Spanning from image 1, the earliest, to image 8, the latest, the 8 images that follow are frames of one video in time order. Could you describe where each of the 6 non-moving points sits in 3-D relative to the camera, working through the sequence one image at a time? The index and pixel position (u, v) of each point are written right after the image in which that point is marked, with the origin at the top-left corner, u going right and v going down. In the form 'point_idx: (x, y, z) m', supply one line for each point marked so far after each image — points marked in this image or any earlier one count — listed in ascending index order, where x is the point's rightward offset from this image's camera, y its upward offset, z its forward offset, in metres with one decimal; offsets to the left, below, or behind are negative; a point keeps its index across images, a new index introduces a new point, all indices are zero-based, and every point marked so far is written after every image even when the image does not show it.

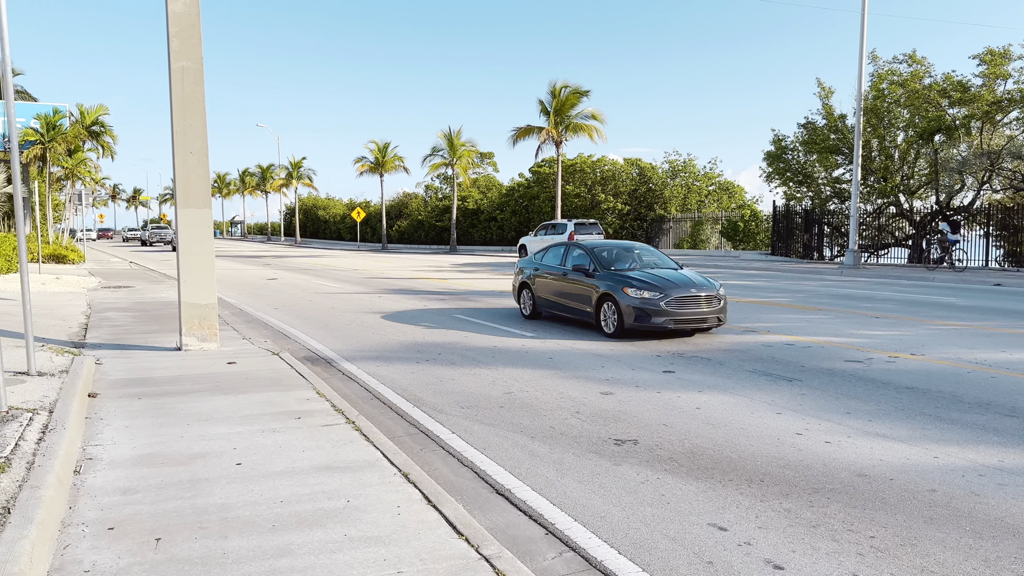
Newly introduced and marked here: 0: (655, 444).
0: (+1.0, -1.1, +5.7) m
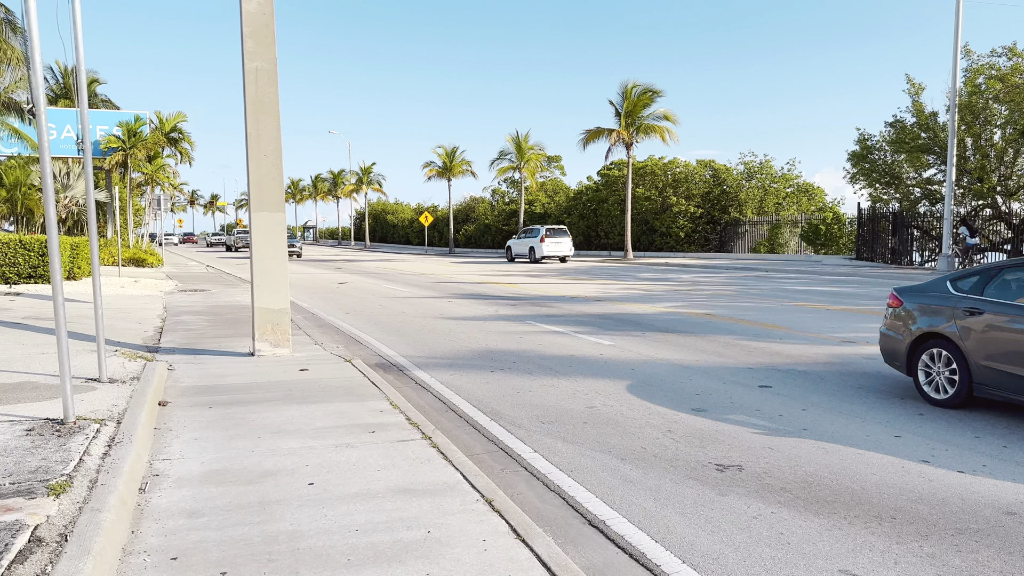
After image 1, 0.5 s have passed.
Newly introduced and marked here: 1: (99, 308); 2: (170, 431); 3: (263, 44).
0: (+1.6, -1.2, +5.1) m
1: (-3.6, -0.2, +7.0) m
2: (-2.5, -1.0, +5.8) m
3: (-2.9, +2.8, +9.4) m
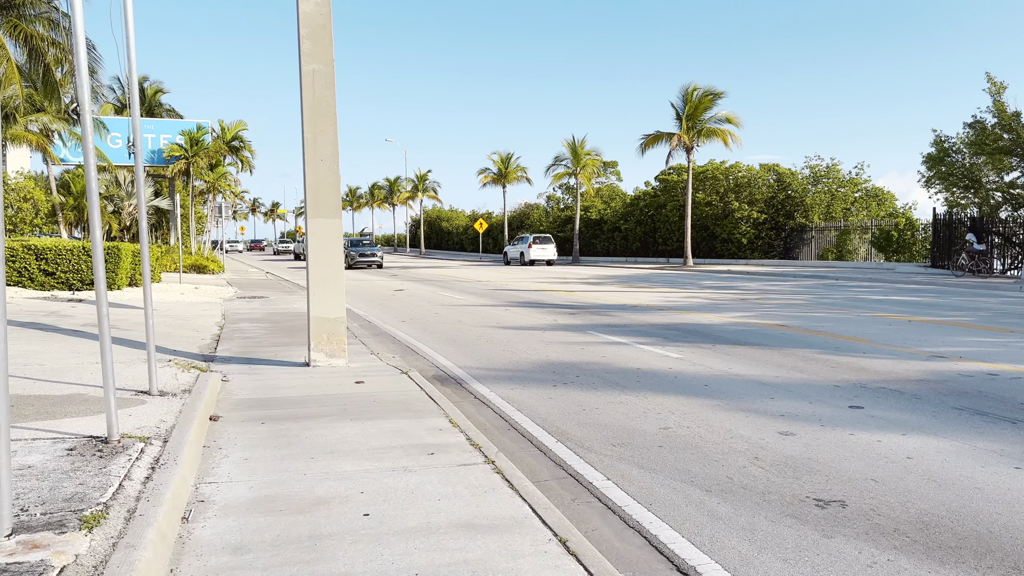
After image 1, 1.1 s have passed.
0: (+2.0, -1.2, +4.5) m
1: (-3.0, -0.3, +6.8) m
2: (-2.0, -1.1, +5.5) m
3: (-2.2, +2.8, +9.2) m
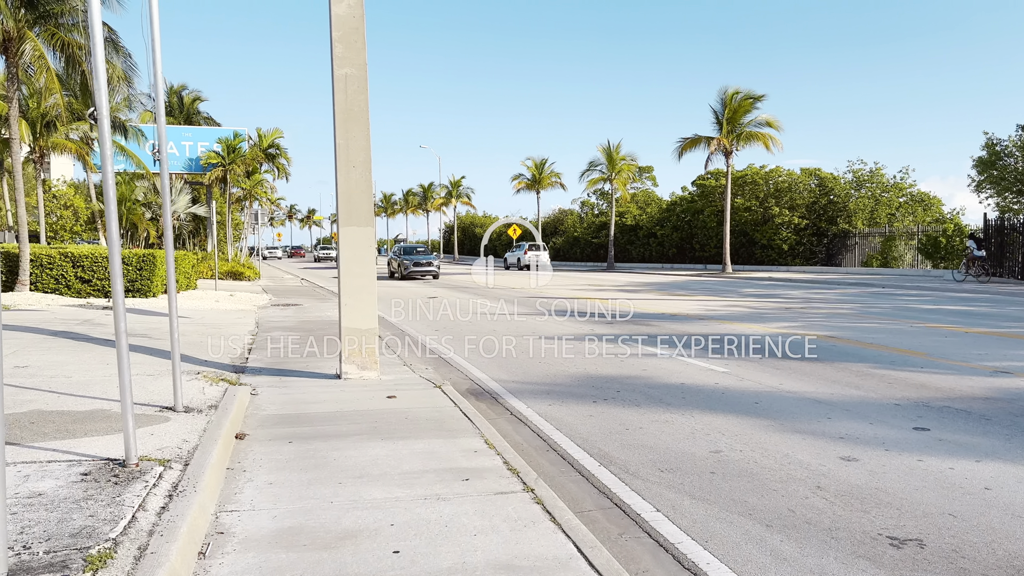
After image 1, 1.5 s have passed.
0: (+2.2, -1.3, +4.1) m
1: (-2.7, -0.4, +6.5) m
2: (-1.7, -1.2, +5.2) m
3: (-1.8, +2.6, +8.9) m
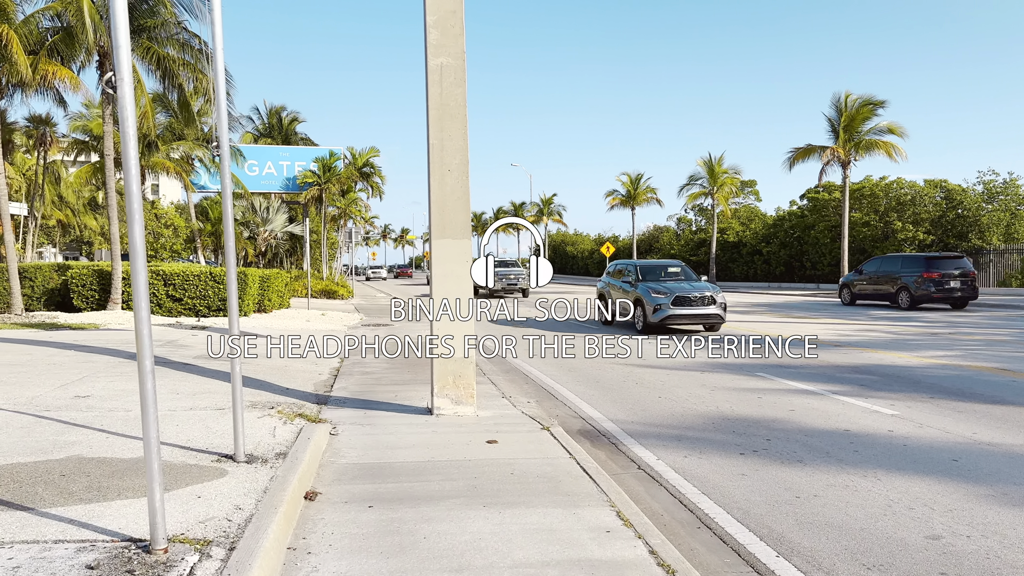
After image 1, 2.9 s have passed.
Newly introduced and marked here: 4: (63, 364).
0: (+2.8, -1.4, +2.4) m
1: (-1.8, -0.5, +5.4) m
2: (-1.0, -1.3, +4.0) m
3: (-0.6, +2.4, +7.7) m
4: (-5.5, -1.0, +9.9) m
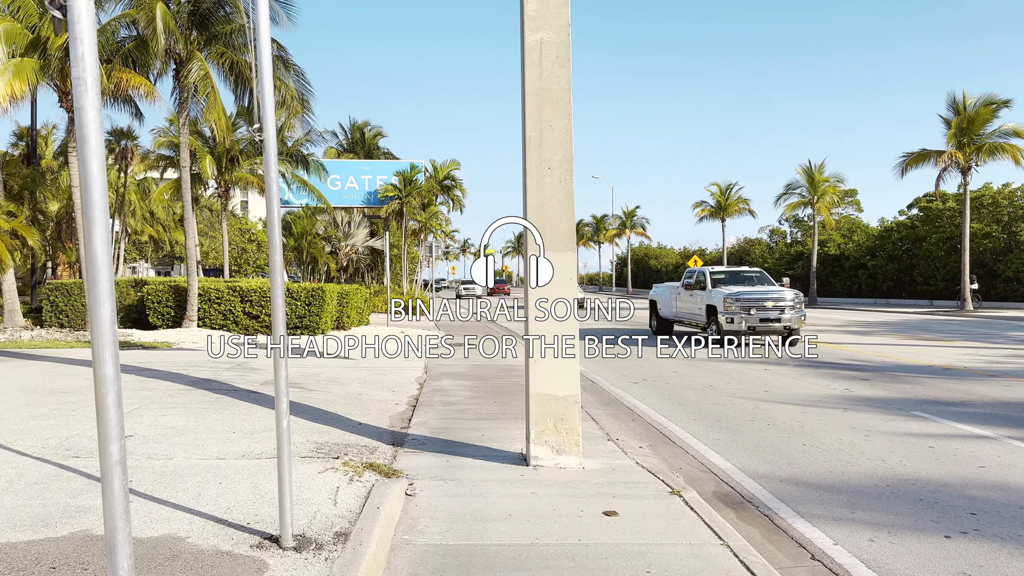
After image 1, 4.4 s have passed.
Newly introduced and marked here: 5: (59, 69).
0: (+3.2, -1.5, +0.7) m
1: (-1.2, -0.6, +4.2) m
2: (-0.5, -1.4, +2.6) m
3: (+0.3, +2.2, +6.4) m
4: (-4.4, -1.2, +8.9) m
5: (-8.6, +4.2, +15.3) m
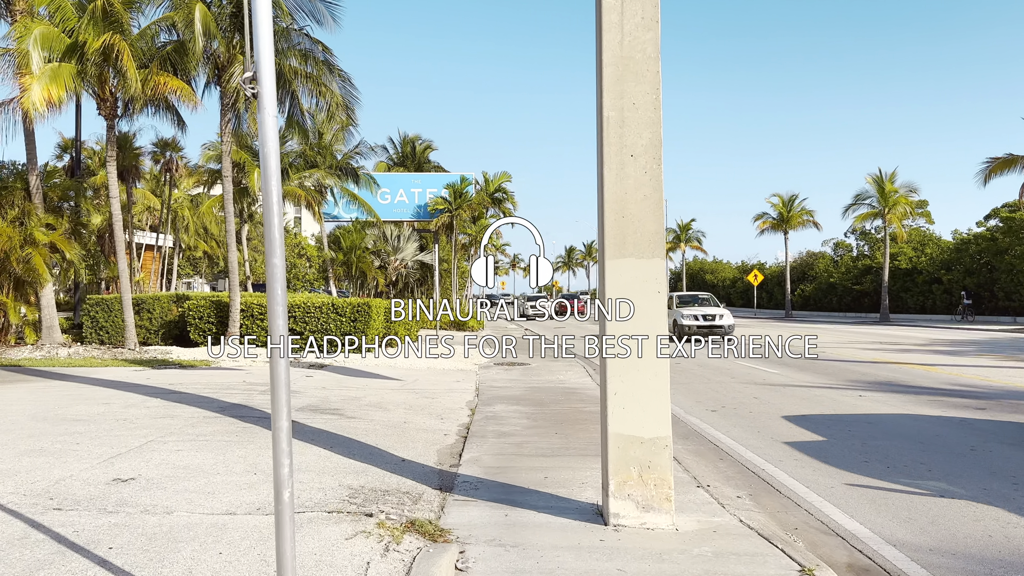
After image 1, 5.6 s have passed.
0: (+3.3, -1.5, -0.7) m
1: (-0.8, -0.7, +3.0) m
2: (-0.2, -1.5, +1.4) m
3: (+0.8, +2.1, +5.2) m
4: (-3.7, -1.3, +8.0) m
5: (-7.6, +3.9, +14.7) m
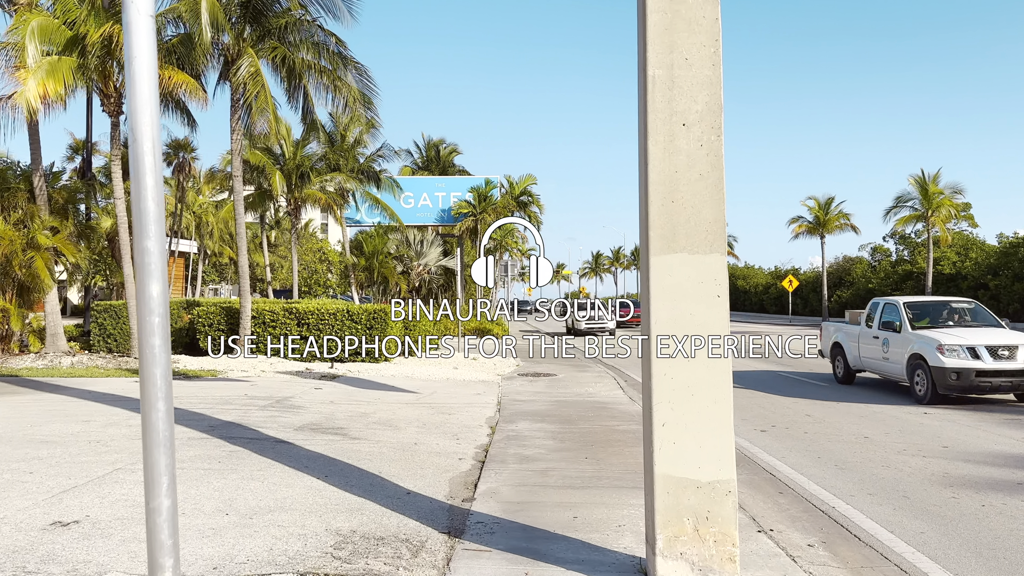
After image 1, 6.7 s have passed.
0: (+3.2, -1.5, -1.9) m
1: (-0.8, -0.7, +2.0) m
2: (-0.2, -1.4, +0.4) m
3: (+0.9, +2.1, +4.2) m
4: (-3.5, -1.4, +7.0) m
5: (-7.1, +3.8, +13.9) m
